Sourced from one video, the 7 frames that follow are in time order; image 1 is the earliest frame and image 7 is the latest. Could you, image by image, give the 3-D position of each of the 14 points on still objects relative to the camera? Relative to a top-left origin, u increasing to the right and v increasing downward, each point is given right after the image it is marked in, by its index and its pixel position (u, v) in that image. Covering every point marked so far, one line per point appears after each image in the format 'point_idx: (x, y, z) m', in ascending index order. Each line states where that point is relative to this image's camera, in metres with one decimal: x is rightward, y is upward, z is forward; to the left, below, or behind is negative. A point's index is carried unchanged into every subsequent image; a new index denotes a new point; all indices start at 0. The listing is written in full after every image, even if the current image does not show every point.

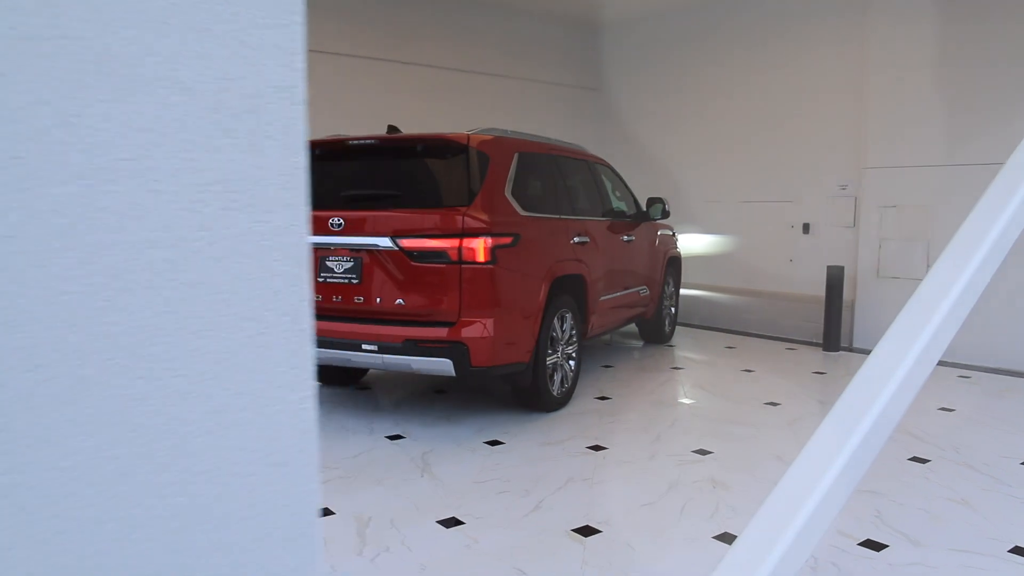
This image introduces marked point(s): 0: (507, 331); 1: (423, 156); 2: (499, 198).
0: (-0.1, -0.2, +3.2) m
1: (-0.4, +0.6, +3.2) m
2: (-0.1, +0.4, +3.2) m
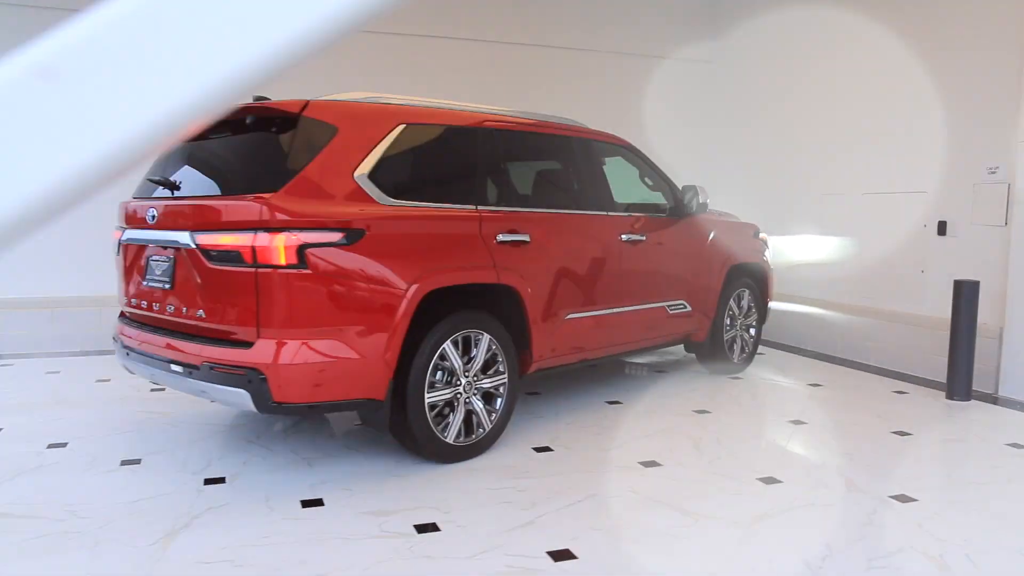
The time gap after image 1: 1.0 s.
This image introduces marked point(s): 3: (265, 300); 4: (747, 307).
0: (-0.7, -0.3, +2.4) m
1: (-1.0, +0.6, +2.6) m
2: (-0.7, +0.4, +2.5) m
3: (-0.9, 0.0, +2.3) m
4: (+1.7, -0.1, +4.8) m
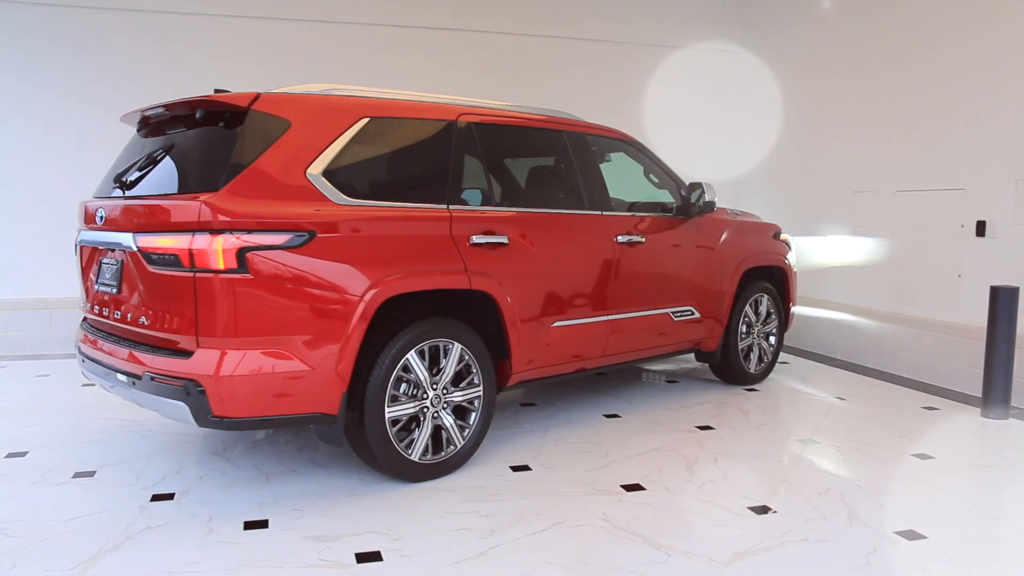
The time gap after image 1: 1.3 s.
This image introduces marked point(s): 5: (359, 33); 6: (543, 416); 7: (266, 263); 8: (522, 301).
0: (-0.8, -0.3, +2.3) m
1: (-1.1, +0.6, +2.4) m
2: (-0.8, +0.4, +2.3) m
3: (-1.0, -0.1, +2.2) m
4: (+1.7, -0.2, +4.5) m
5: (-1.2, +2.1, +5.5) m
6: (+0.2, -0.7, +3.5) m
7: (-0.8, +0.1, +2.2) m
8: (0.0, -0.1, +2.9) m
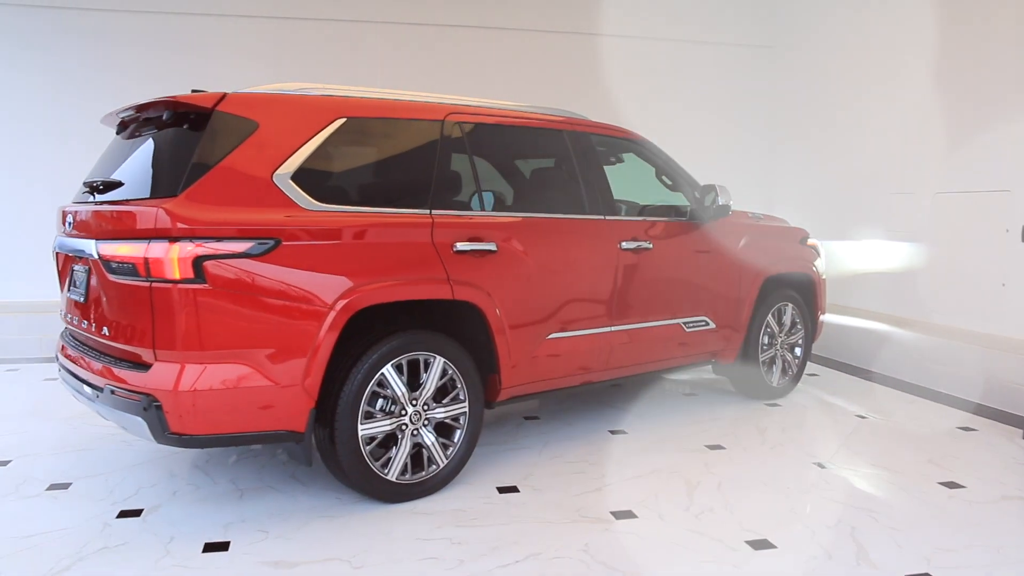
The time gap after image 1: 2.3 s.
0: (-0.9, -0.3, +2.1) m
1: (-1.2, +0.6, +2.3) m
2: (-0.9, +0.3, +2.2) m
3: (-1.1, -0.1, +2.1) m
4: (+1.8, -0.2, +4.2) m
5: (-1.1, +2.1, +5.4) m
6: (+0.2, -0.7, +3.4) m
7: (-0.9, 0.0, +2.1) m
8: (0.0, -0.1, +2.7) m
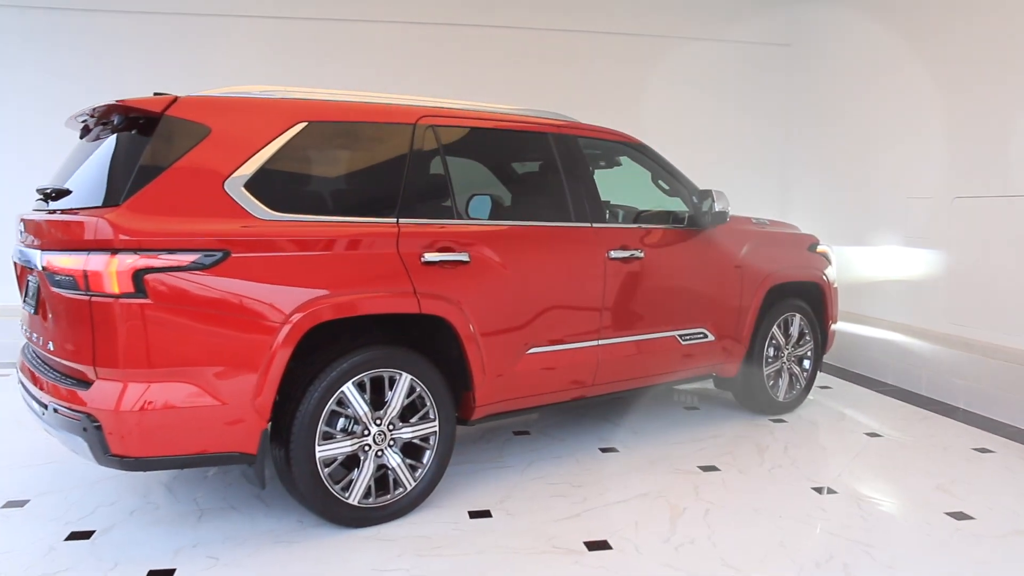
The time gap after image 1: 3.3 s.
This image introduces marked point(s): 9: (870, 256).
0: (-1.0, -0.4, +2.0) m
1: (-1.3, +0.5, +2.2) m
2: (-1.0, +0.3, +2.1) m
3: (-1.2, -0.1, +2.0) m
4: (+1.7, -0.3, +4.0) m
5: (-1.1, +2.0, +5.3) m
6: (+0.1, -0.8, +3.2) m
7: (-1.0, 0.0, +2.0) m
8: (-0.1, -0.1, +2.6) m
9: (+2.8, +0.2, +5.1) m
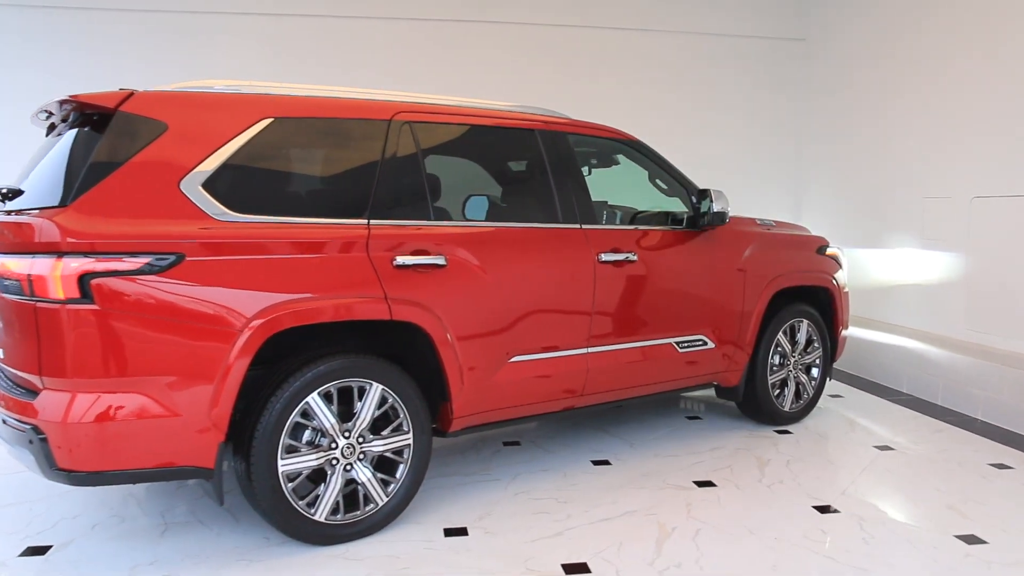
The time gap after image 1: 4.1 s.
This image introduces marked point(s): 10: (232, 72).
0: (-1.1, -0.4, +1.9) m
1: (-1.4, +0.5, +2.1) m
2: (-1.1, +0.3, +2.0) m
3: (-1.3, -0.1, +1.9) m
4: (+1.7, -0.3, +3.8) m
5: (-1.1, +2.0, +5.2) m
6: (0.0, -0.8, +3.1) m
7: (-1.1, 0.0, +1.9) m
8: (-0.2, -0.2, +2.5) m
9: (+2.8, +0.2, +4.9) m
10: (-2.2, +1.7, +5.1) m
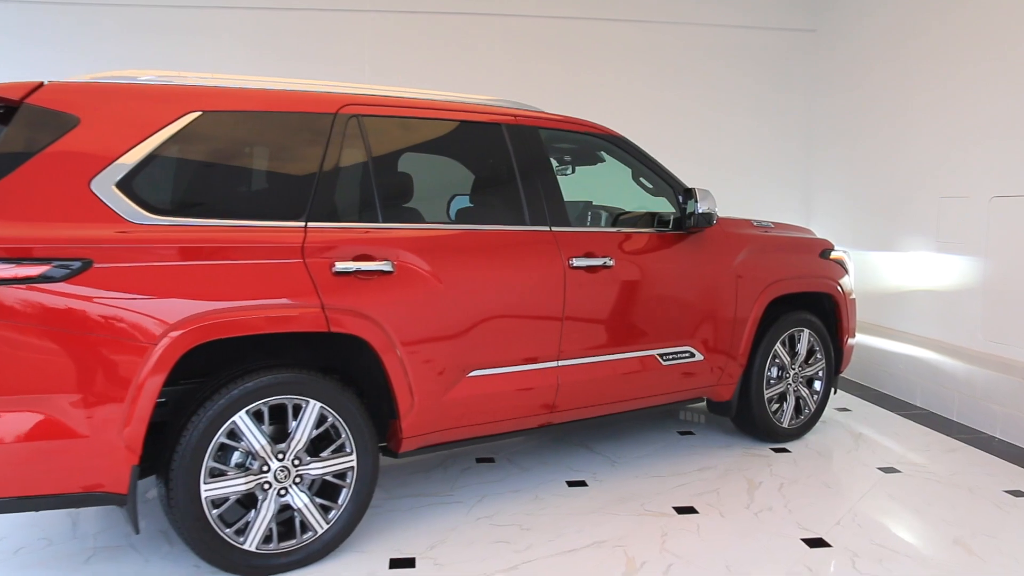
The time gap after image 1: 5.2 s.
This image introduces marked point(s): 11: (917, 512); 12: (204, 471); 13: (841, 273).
0: (-1.3, -0.4, +1.8) m
1: (-1.5, +0.5, +2.0) m
2: (-1.2, +0.3, +1.8) m
3: (-1.5, -0.2, +1.7) m
4: (+1.6, -0.3, +3.5) m
5: (-1.1, +2.0, +5.0) m
6: (-0.1, -0.8, +2.9) m
7: (-1.3, 0.0, +1.7) m
8: (-0.3, -0.2, +2.3) m
9: (+2.7, +0.2, +4.6) m
10: (-2.2, +1.7, +5.0) m
11: (+1.6, -0.9, +2.6) m
12: (-0.9, -0.5, +1.9) m
13: (+1.8, +0.1, +3.6) m
